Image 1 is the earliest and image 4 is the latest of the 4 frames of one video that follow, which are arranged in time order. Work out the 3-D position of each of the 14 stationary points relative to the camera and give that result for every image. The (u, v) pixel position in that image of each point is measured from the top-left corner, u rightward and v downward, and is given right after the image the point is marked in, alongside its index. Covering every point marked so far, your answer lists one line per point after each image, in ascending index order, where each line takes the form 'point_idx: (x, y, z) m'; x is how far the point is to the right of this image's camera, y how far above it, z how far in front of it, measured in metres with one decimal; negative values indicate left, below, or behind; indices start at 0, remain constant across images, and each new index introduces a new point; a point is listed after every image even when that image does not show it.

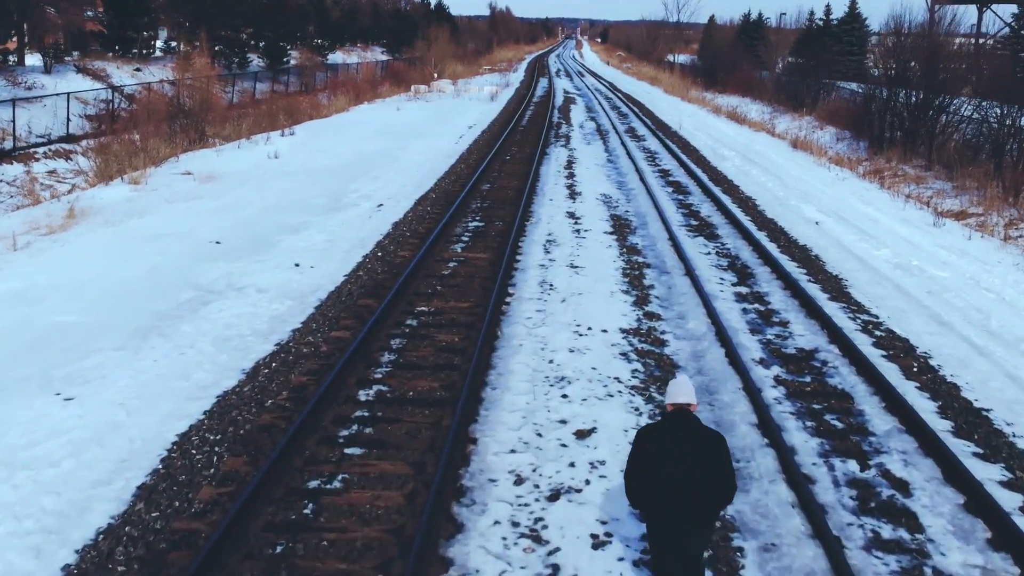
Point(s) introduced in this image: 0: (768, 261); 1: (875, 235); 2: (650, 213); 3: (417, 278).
0: (+1.6, +0.2, +9.0) m
1: (+3.0, +0.4, +11.5) m
2: (+1.1, +0.6, +11.6) m
3: (-0.6, +0.1, +8.4) m
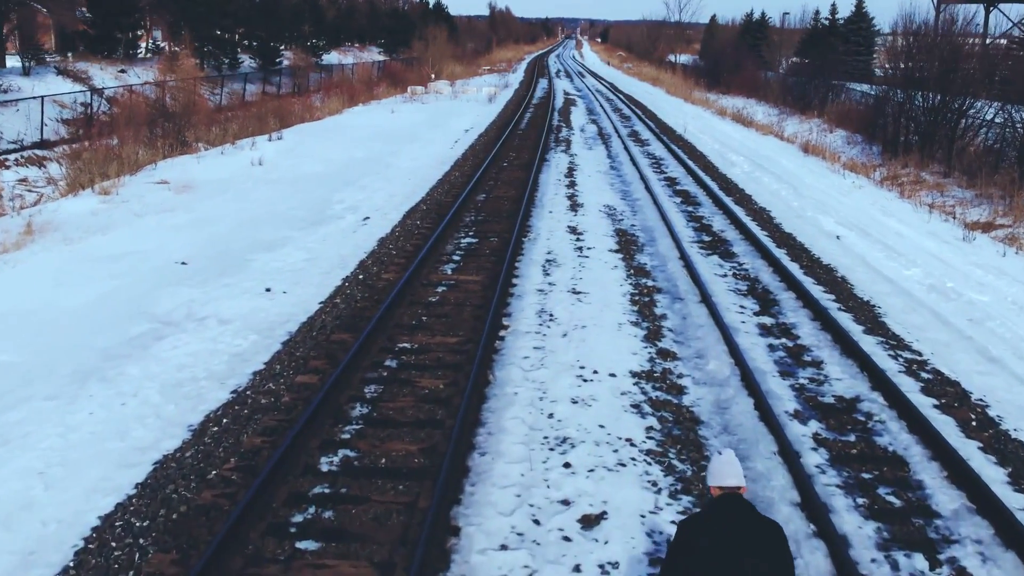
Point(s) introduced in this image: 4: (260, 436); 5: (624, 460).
0: (+1.6, 0.0, +8.1) m
1: (+3.0, +0.3, +10.6) m
2: (+1.1, +0.5, +10.7) m
3: (-0.6, -0.1, +7.5) m
4: (-0.9, -0.5, +5.0) m
5: (+0.4, -0.6, +4.6) m
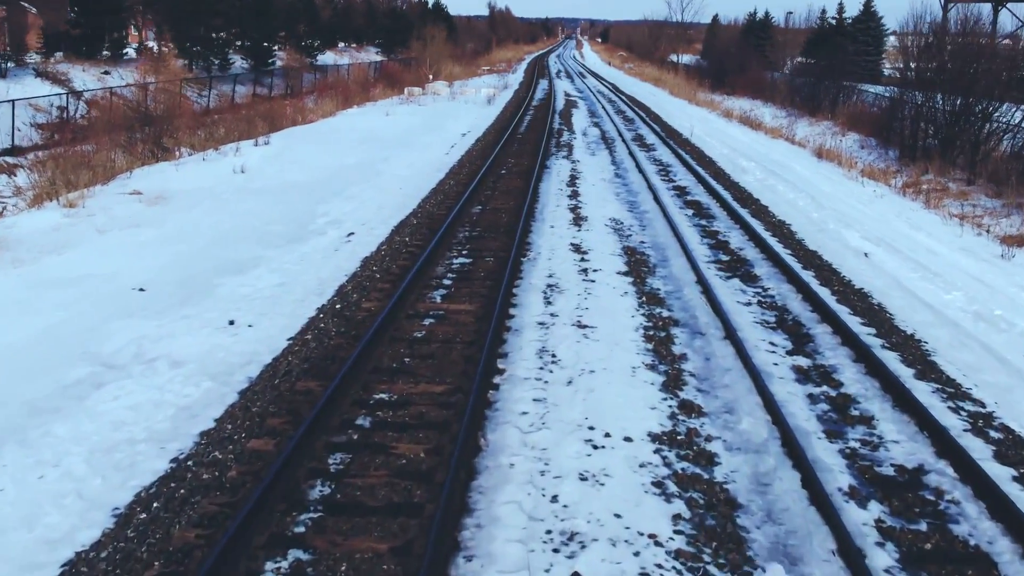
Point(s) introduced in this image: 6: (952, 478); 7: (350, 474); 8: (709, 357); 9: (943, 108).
0: (+1.6, -0.1, +7.1) m
1: (+2.9, +0.1, +9.7) m
2: (+1.1, +0.3, +9.8) m
3: (-0.6, -0.3, +6.5) m
4: (-0.9, -0.7, +4.1) m
5: (+0.4, -0.7, +3.7) m
6: (+1.5, -0.6, +4.7) m
7: (-0.5, -0.6, +4.5) m
8: (+0.9, -0.3, +6.3) m
9: (+5.6, +2.4, +18.2) m
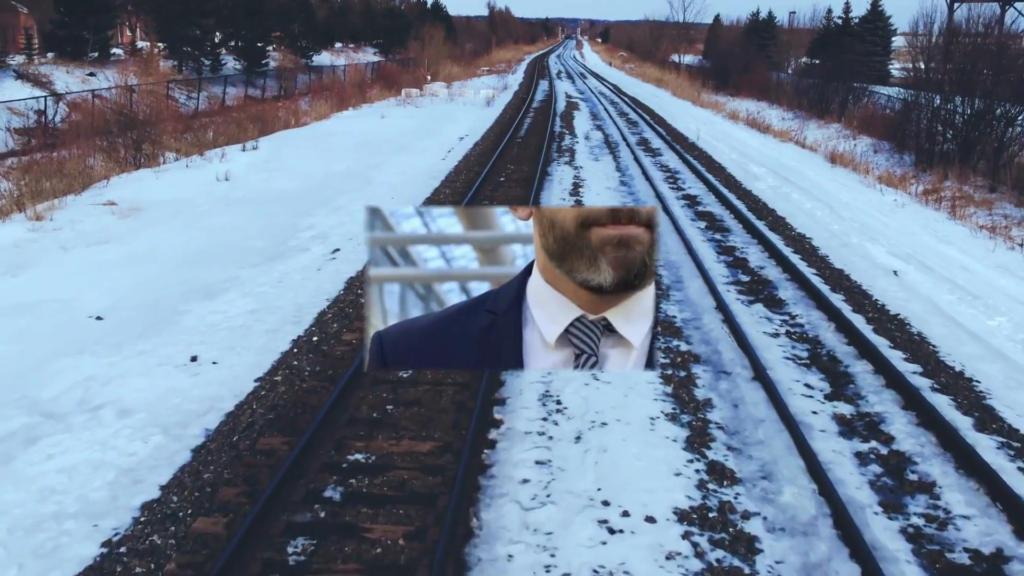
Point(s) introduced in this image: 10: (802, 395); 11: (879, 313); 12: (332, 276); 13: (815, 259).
0: (+1.6, -0.3, +6.3) m
1: (+2.9, 0.0, +8.8) m
2: (+1.1, +0.2, +8.9) m
3: (-0.6, -0.4, +5.7) m
4: (-0.9, -0.8, +3.3) m
5: (+0.4, -0.9, +2.9) m
6: (+1.5, -0.8, +3.9) m
7: (-0.5, -0.7, +3.7) m
8: (+0.9, -0.5, +5.4) m
9: (+5.6, +2.2, +17.4) m
10: (+1.2, -0.4, +5.6) m
11: (+2.0, -0.1, +7.6) m
12: (-1.1, +0.1, +8.5) m
13: (+2.0, +0.2, +9.4) m
